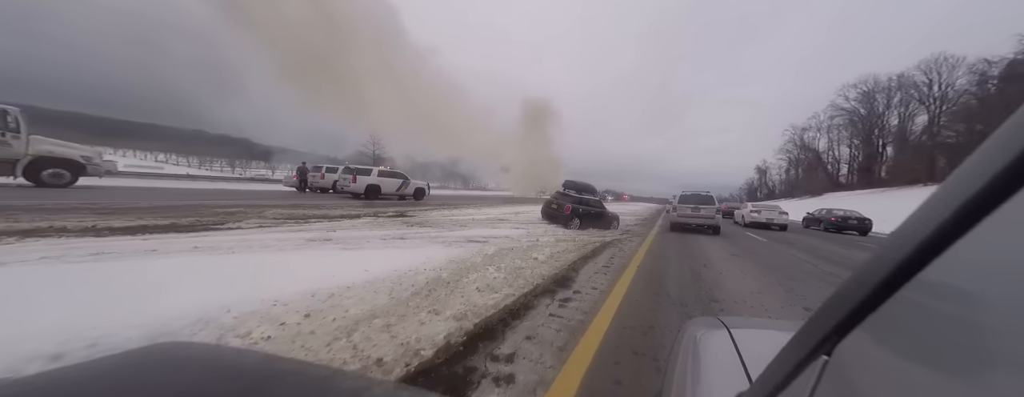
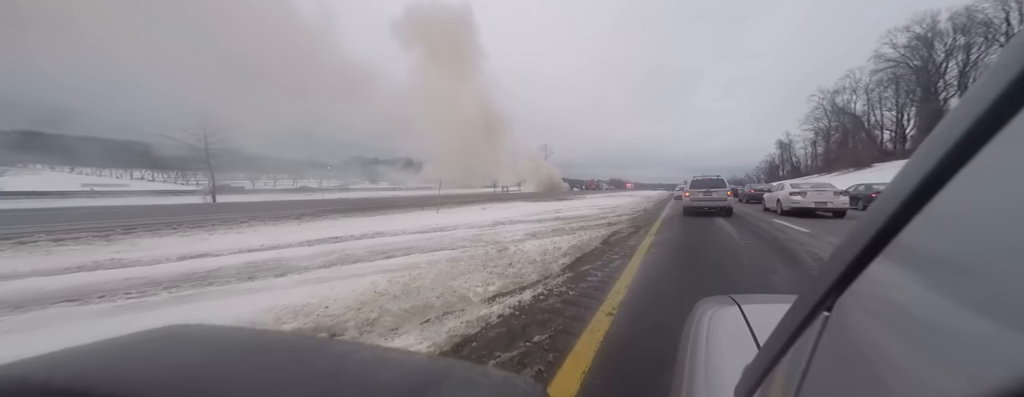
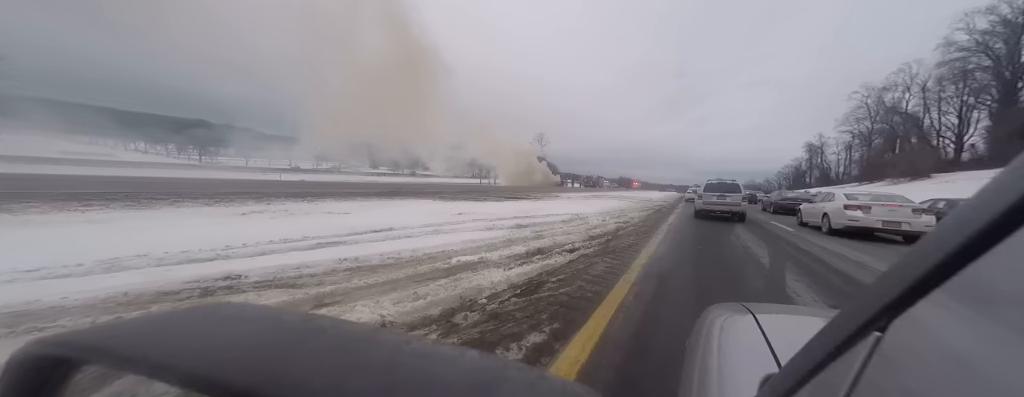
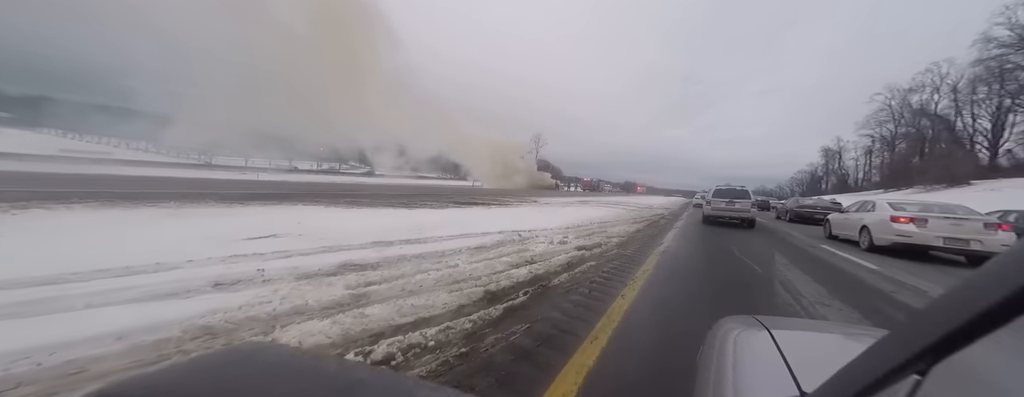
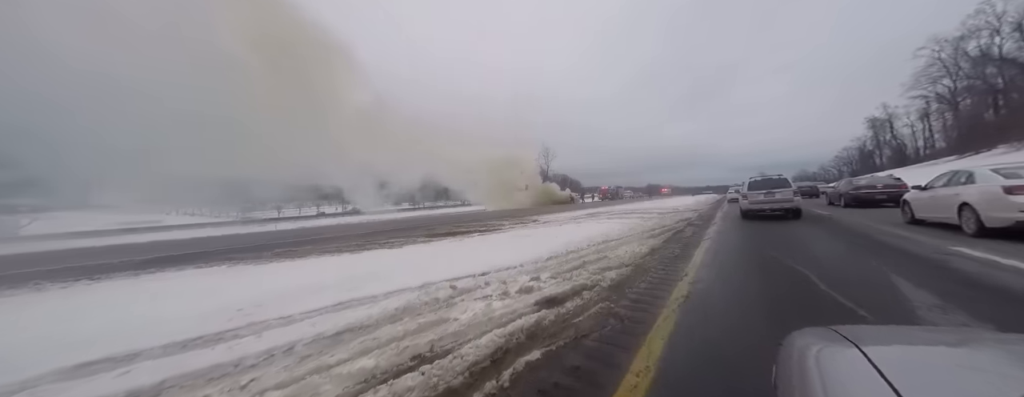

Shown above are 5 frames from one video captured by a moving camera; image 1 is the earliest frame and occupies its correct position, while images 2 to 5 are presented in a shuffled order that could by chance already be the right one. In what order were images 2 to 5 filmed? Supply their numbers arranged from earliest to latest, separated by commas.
2, 3, 4, 5
